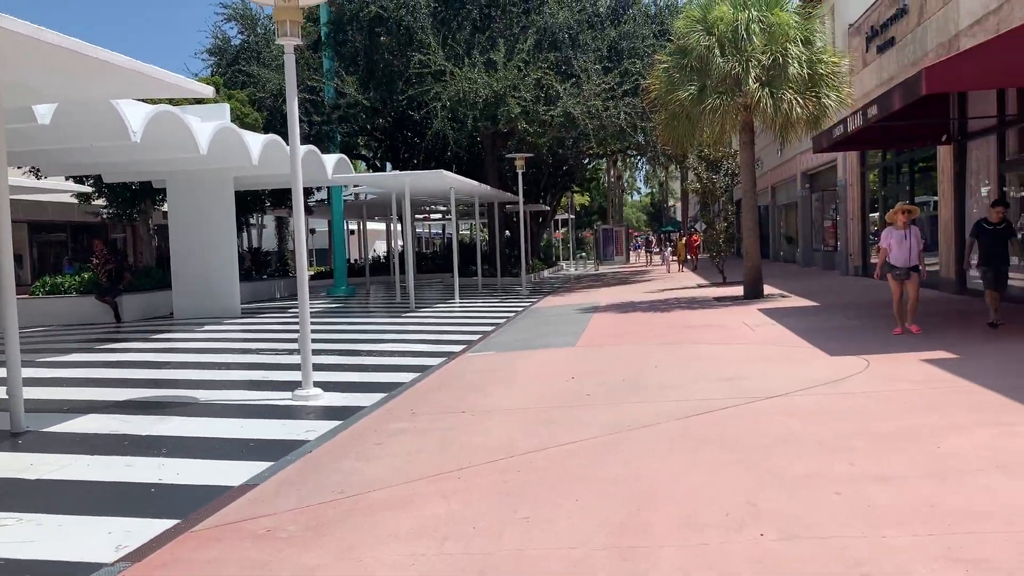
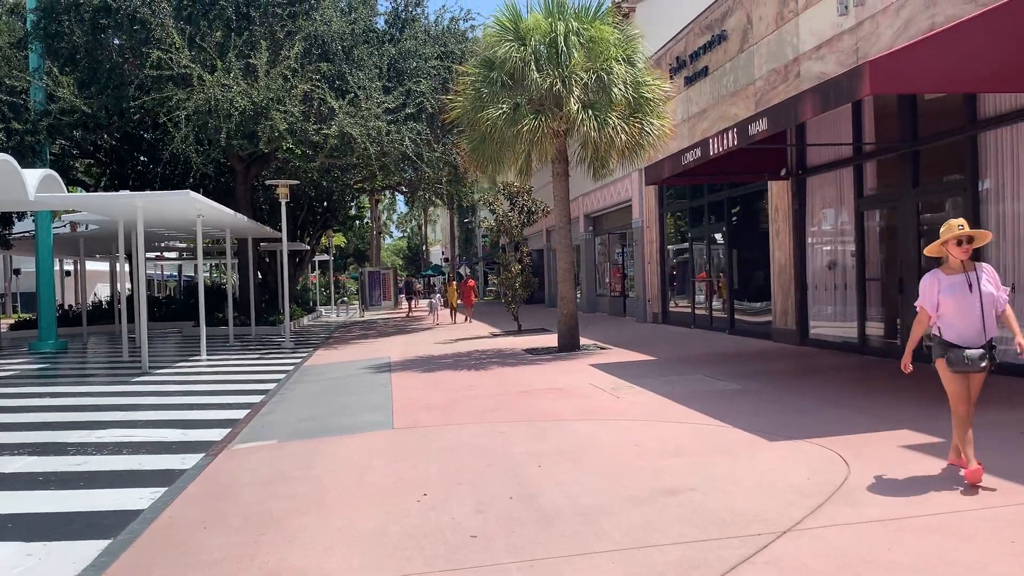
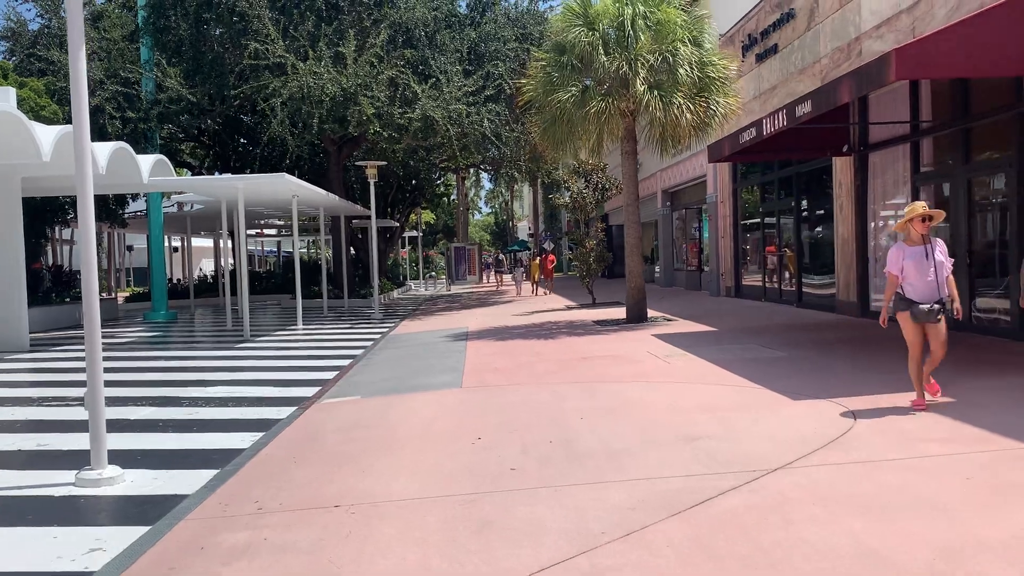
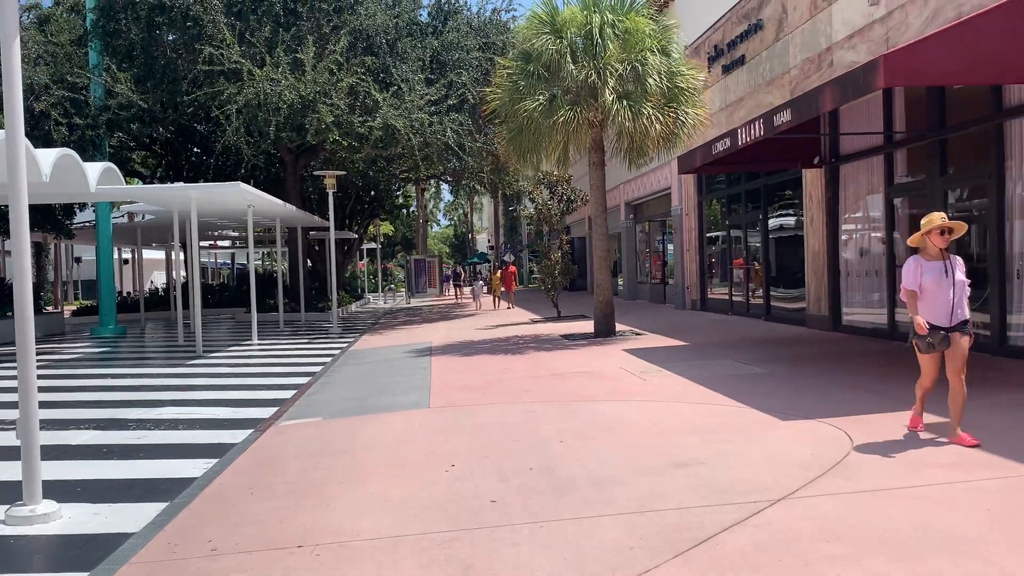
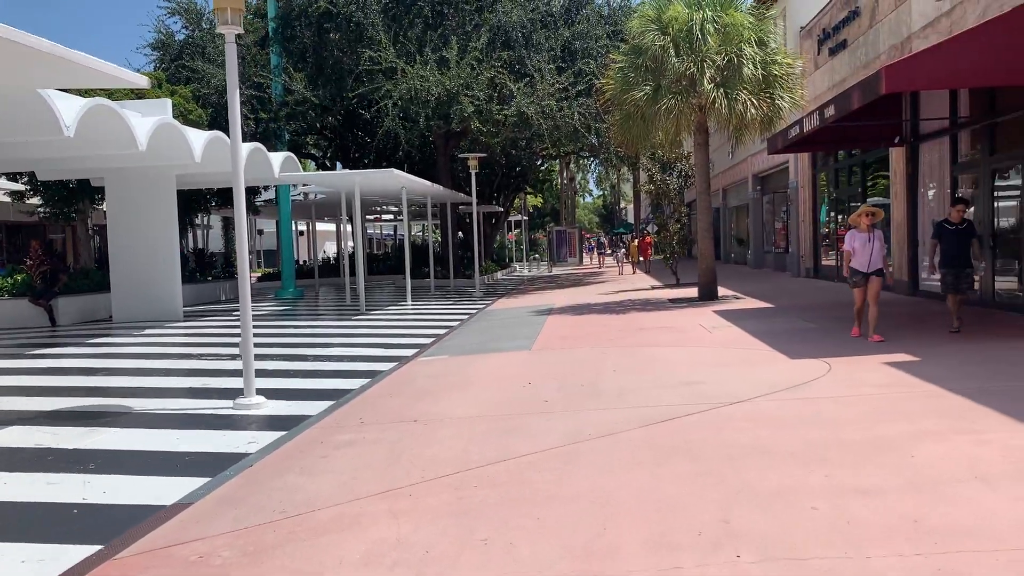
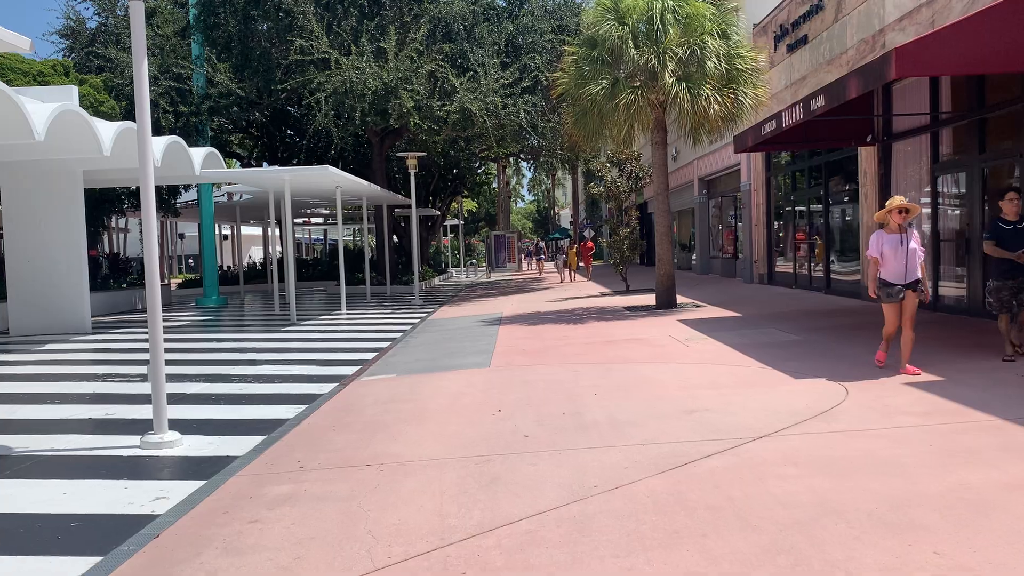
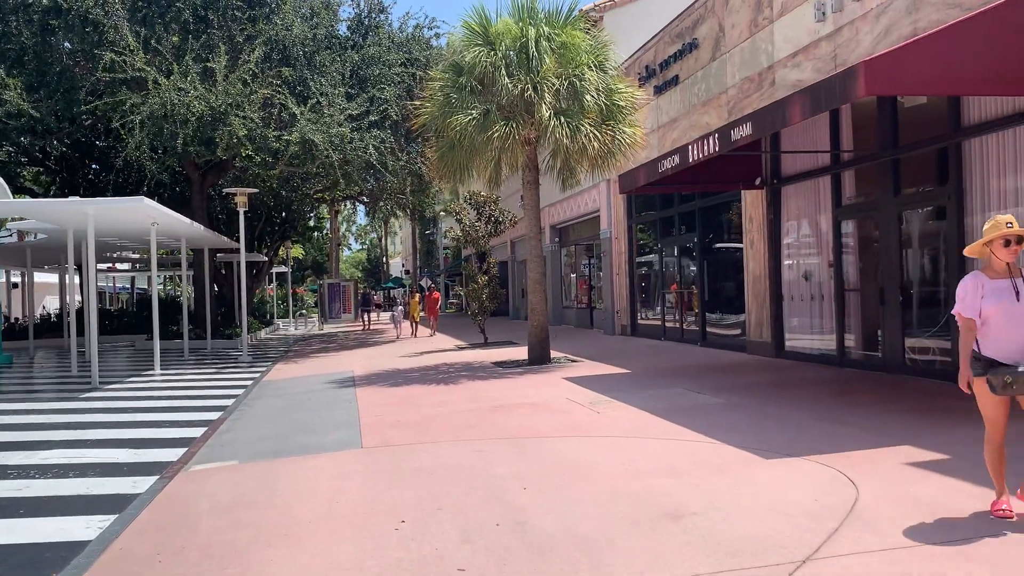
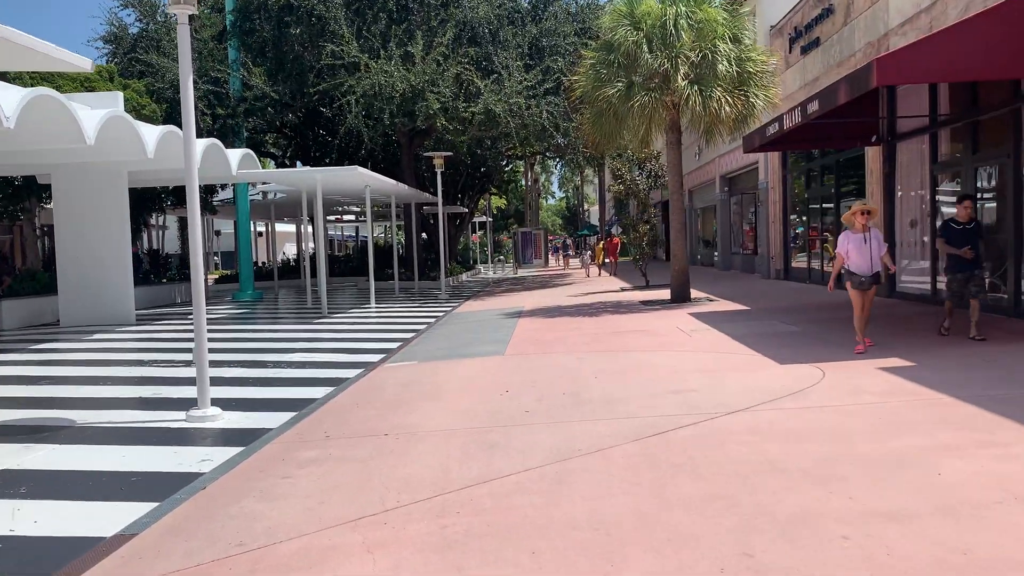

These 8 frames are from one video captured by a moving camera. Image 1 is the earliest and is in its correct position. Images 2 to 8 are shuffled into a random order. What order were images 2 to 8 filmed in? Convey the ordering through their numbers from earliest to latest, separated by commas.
5, 8, 6, 3, 4, 2, 7
